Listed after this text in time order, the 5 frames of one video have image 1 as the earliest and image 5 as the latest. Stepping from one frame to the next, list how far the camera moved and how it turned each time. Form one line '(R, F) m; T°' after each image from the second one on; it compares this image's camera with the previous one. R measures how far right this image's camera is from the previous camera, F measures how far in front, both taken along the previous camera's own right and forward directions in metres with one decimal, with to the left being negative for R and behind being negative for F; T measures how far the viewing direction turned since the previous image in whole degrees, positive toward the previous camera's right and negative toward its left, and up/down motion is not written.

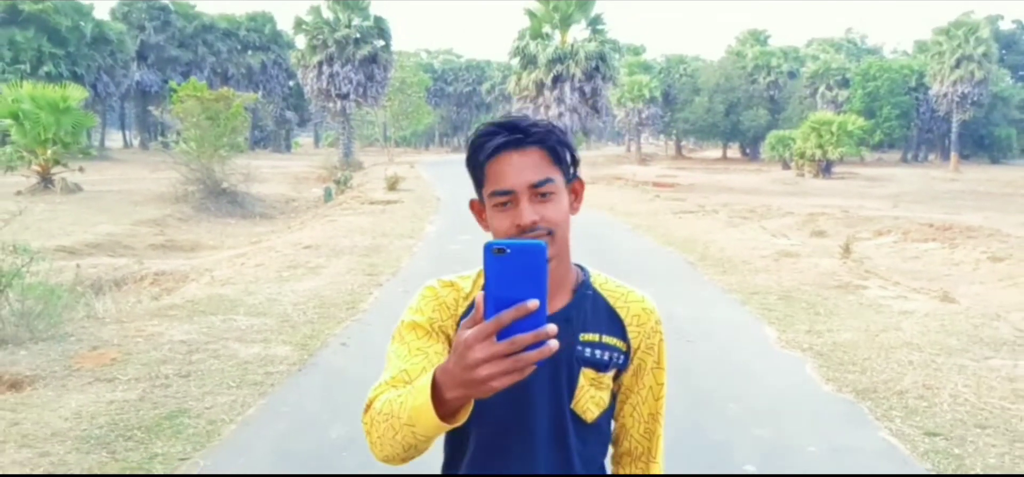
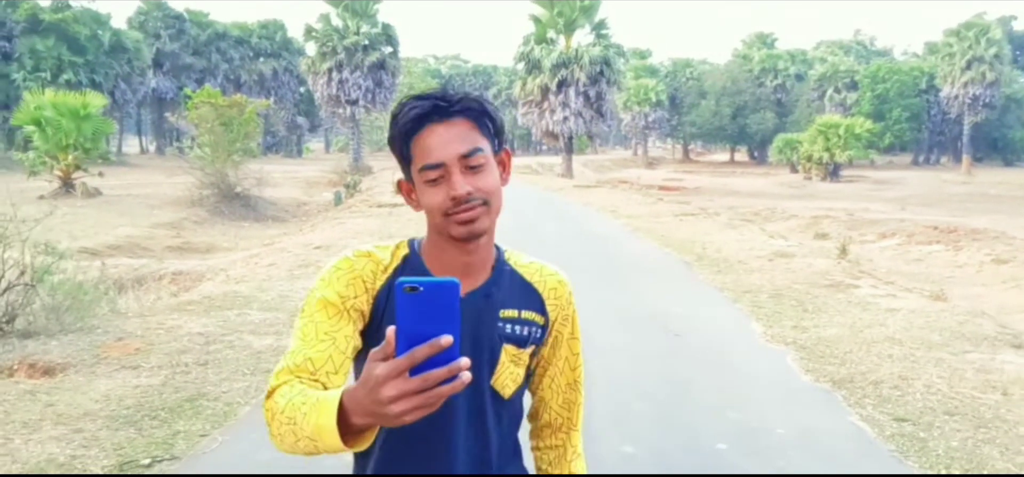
(+0.1, -0.4) m; -1°
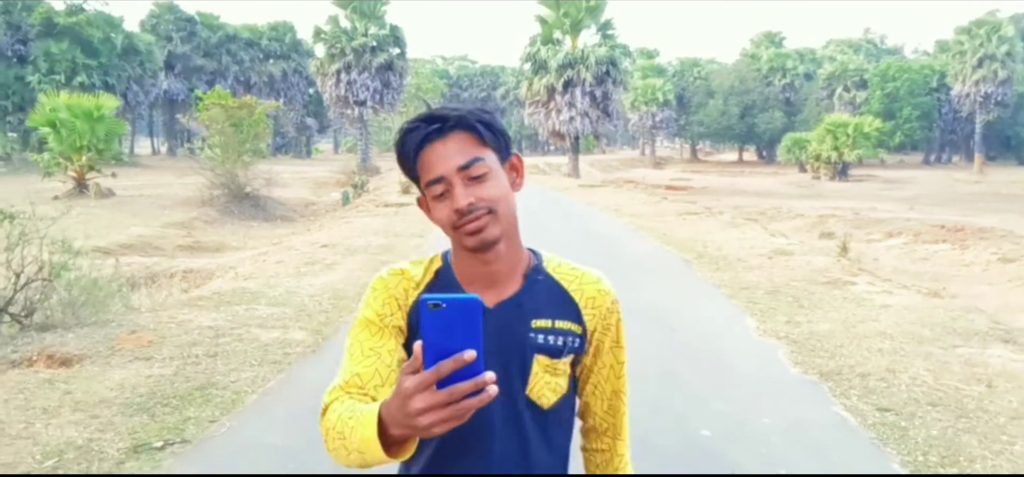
(+0.1, -0.2) m; -1°
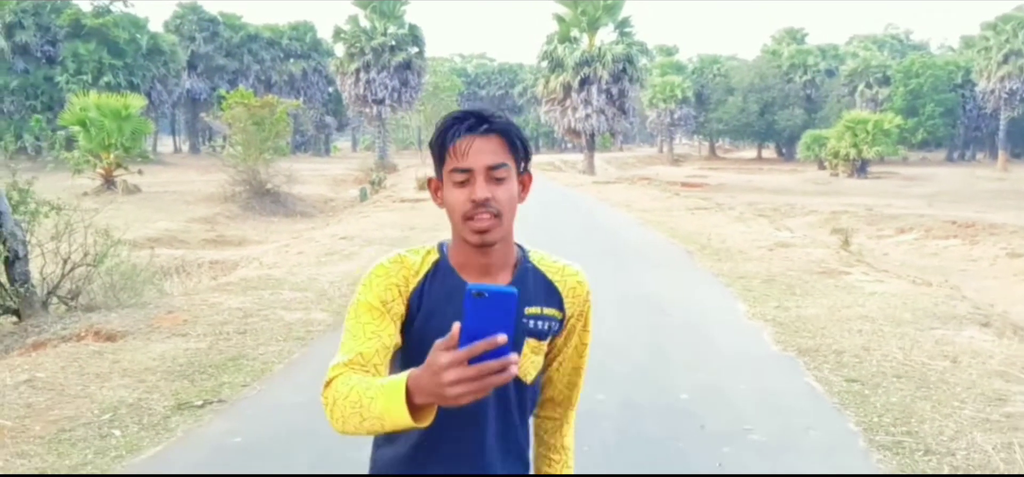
(+0.1, -0.6) m; -1°
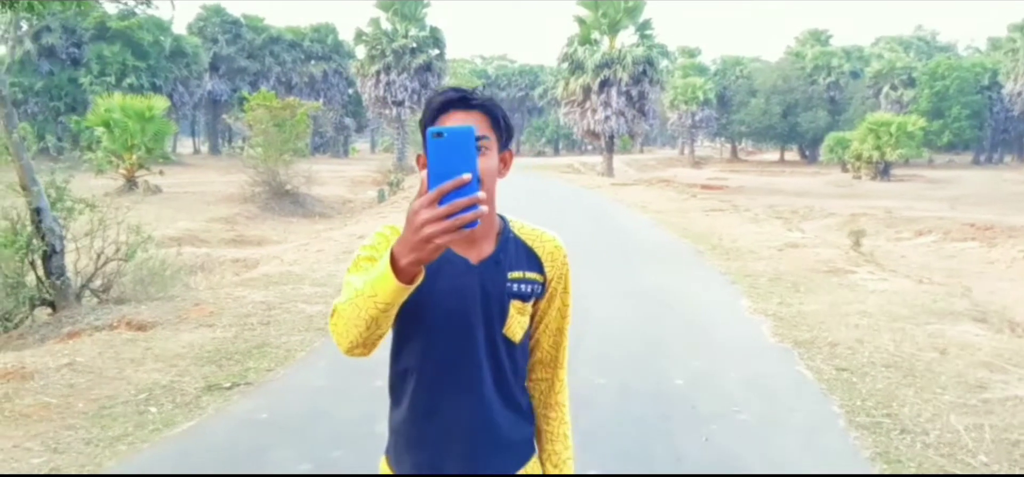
(+0.1, -0.4) m; -1°
